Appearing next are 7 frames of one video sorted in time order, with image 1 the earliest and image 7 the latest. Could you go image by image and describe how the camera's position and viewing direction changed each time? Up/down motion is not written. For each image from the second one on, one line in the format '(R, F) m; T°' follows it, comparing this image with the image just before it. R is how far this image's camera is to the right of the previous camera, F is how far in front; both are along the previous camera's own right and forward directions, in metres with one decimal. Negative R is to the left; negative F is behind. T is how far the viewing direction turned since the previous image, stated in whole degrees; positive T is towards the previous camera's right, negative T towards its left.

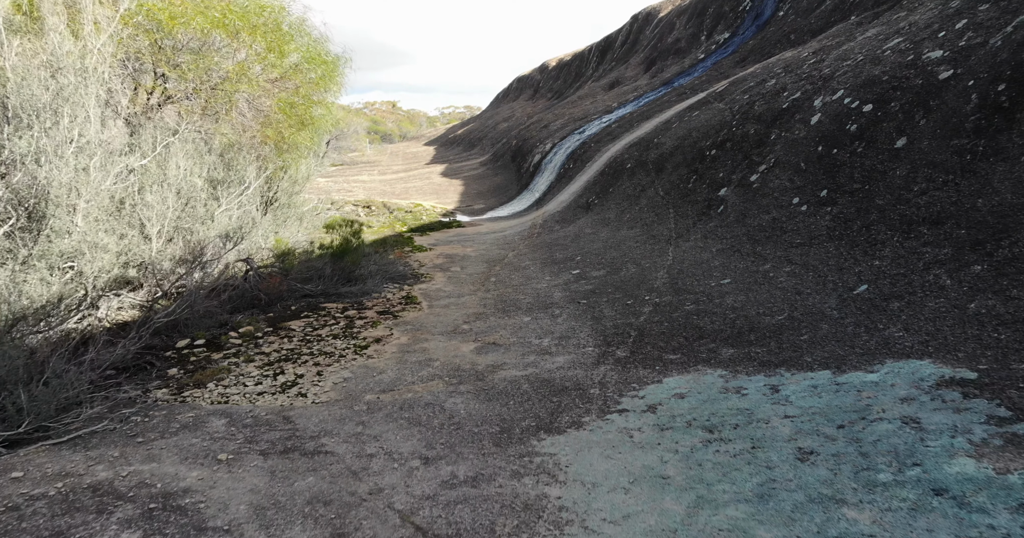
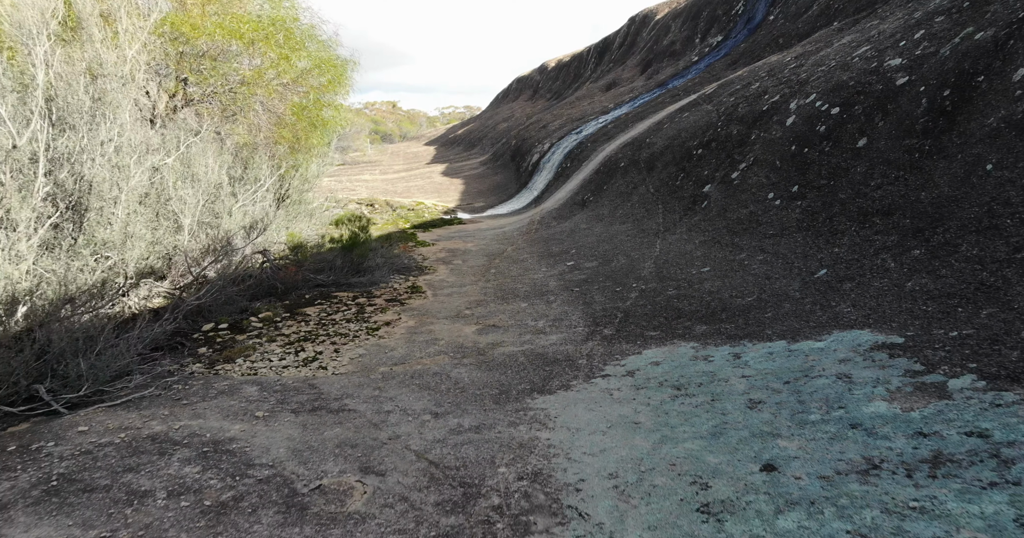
(0.0, -0.8) m; 0°
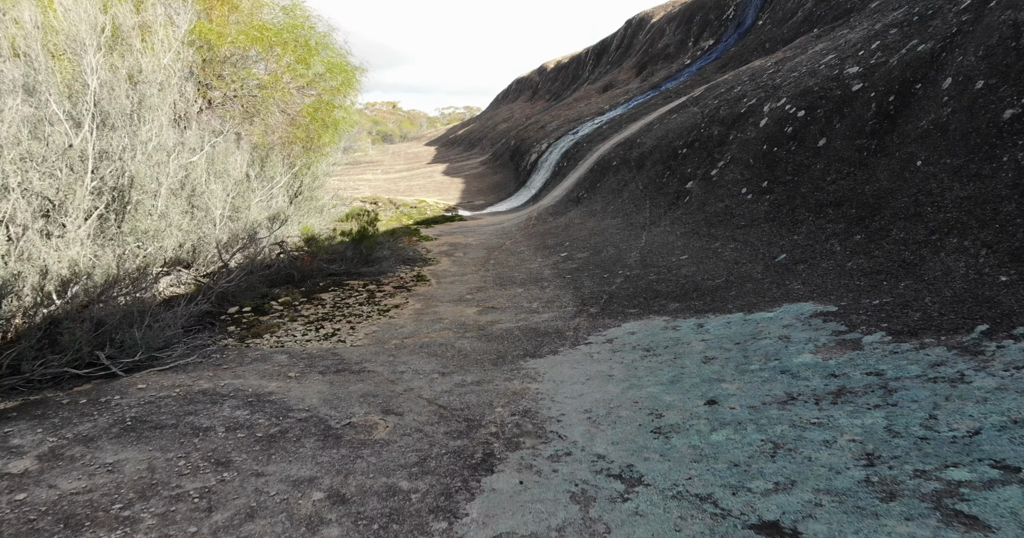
(0.0, -1.0) m; 0°
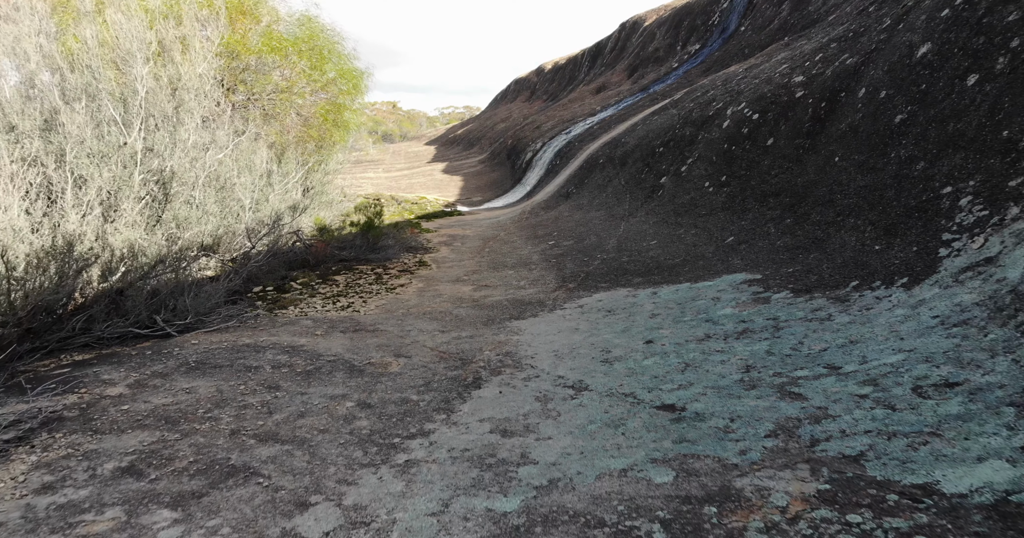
(+0.1, -1.4) m; 0°
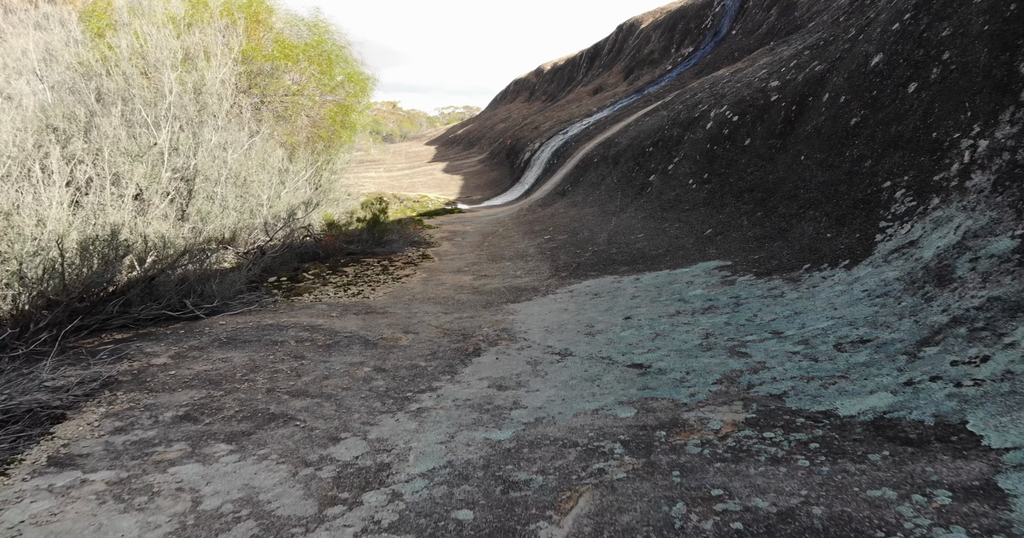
(0.0, -0.9) m; 0°
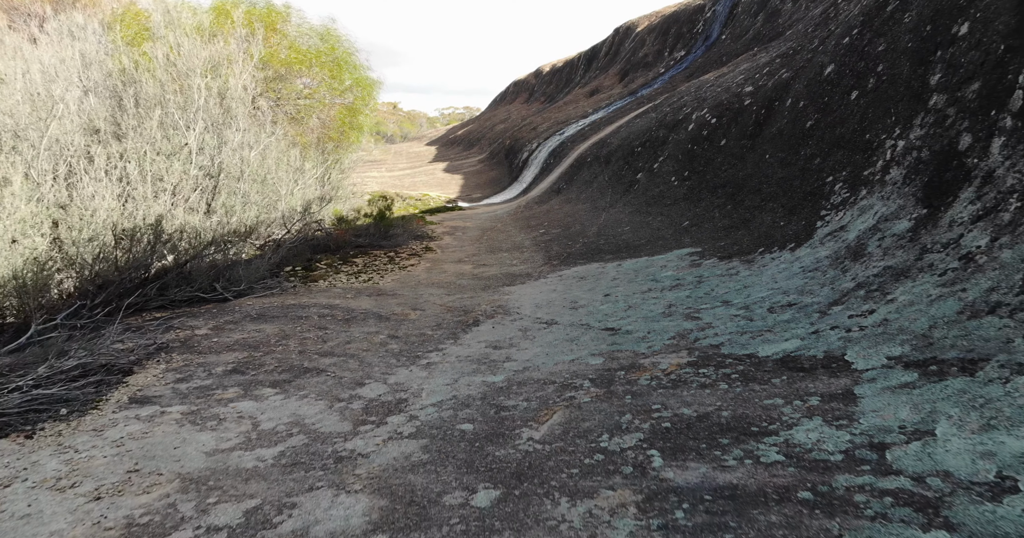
(+0.1, -1.1) m; 0°
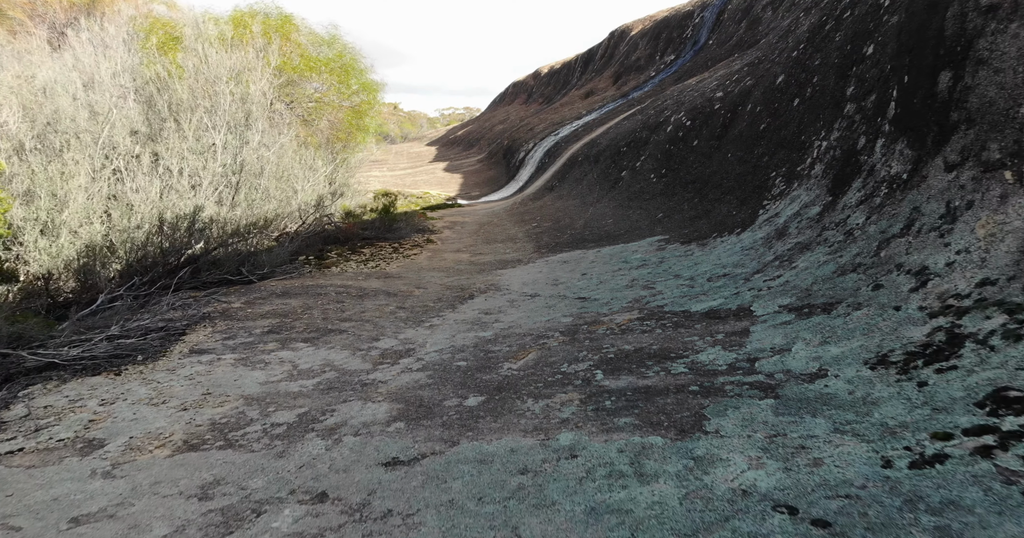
(+0.1, -1.4) m; 0°
